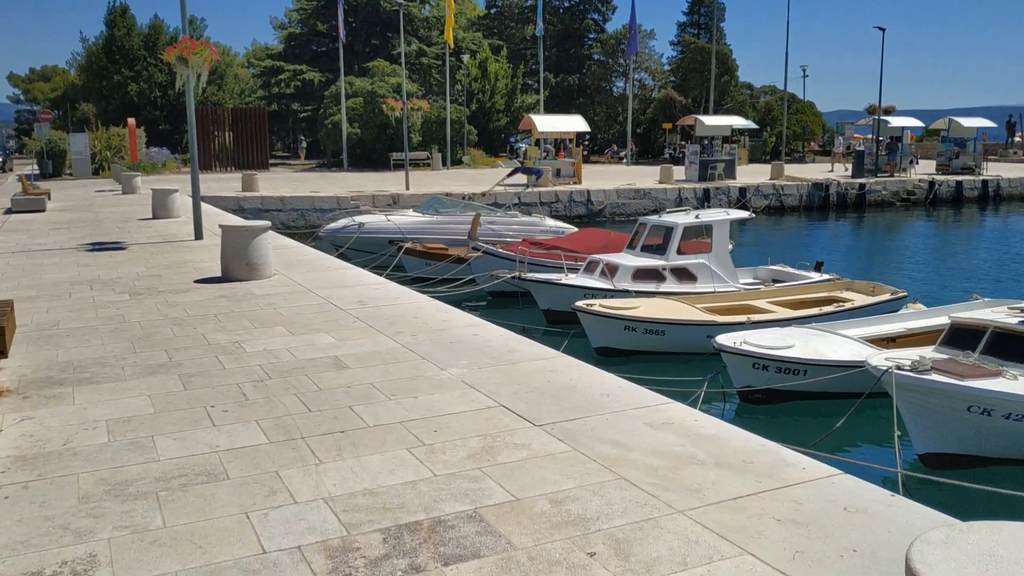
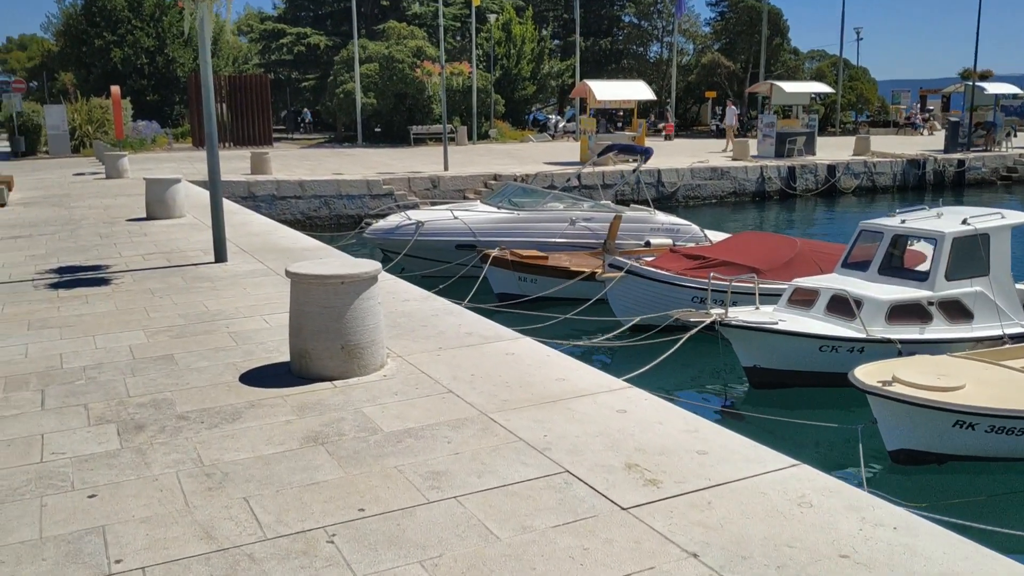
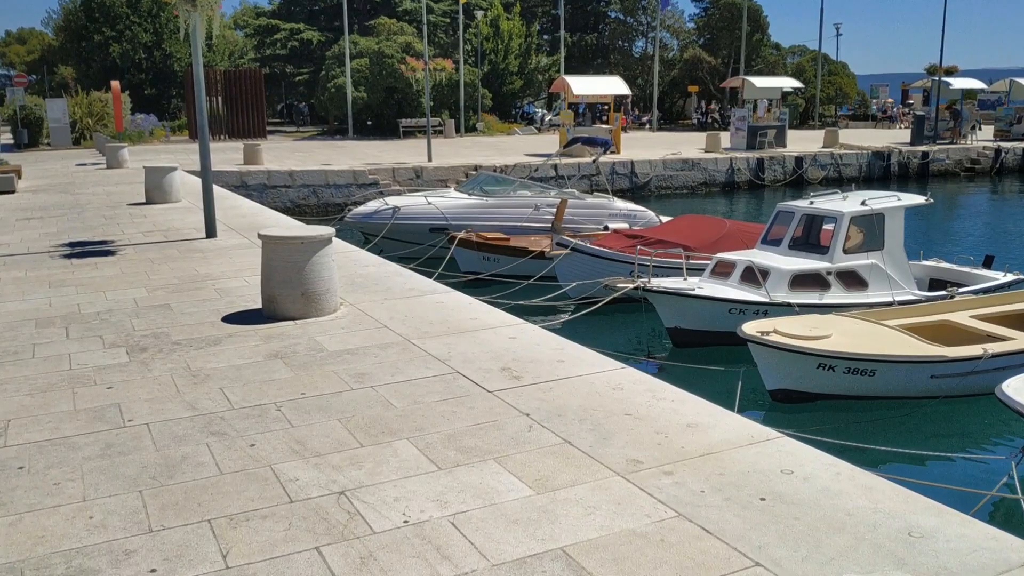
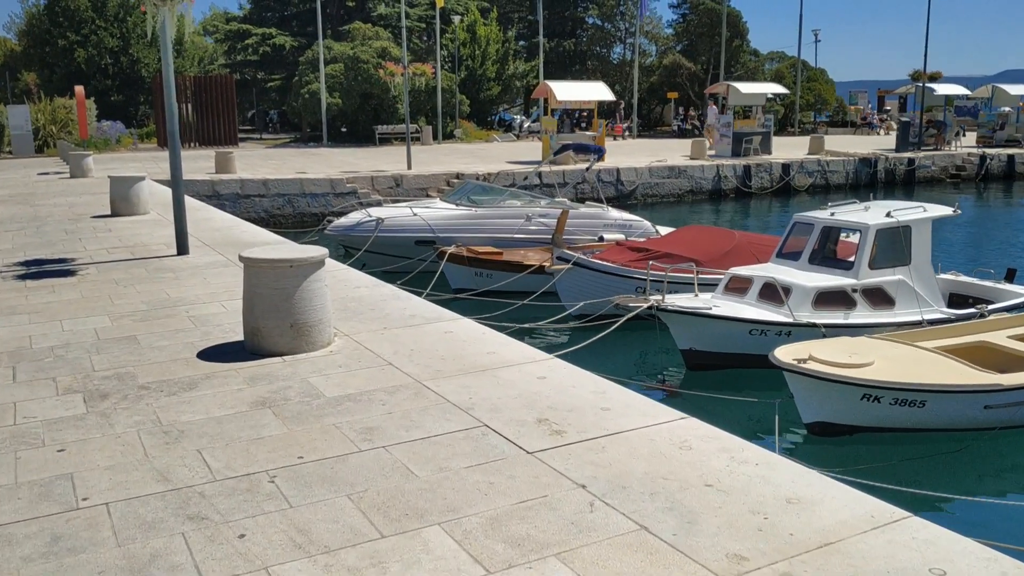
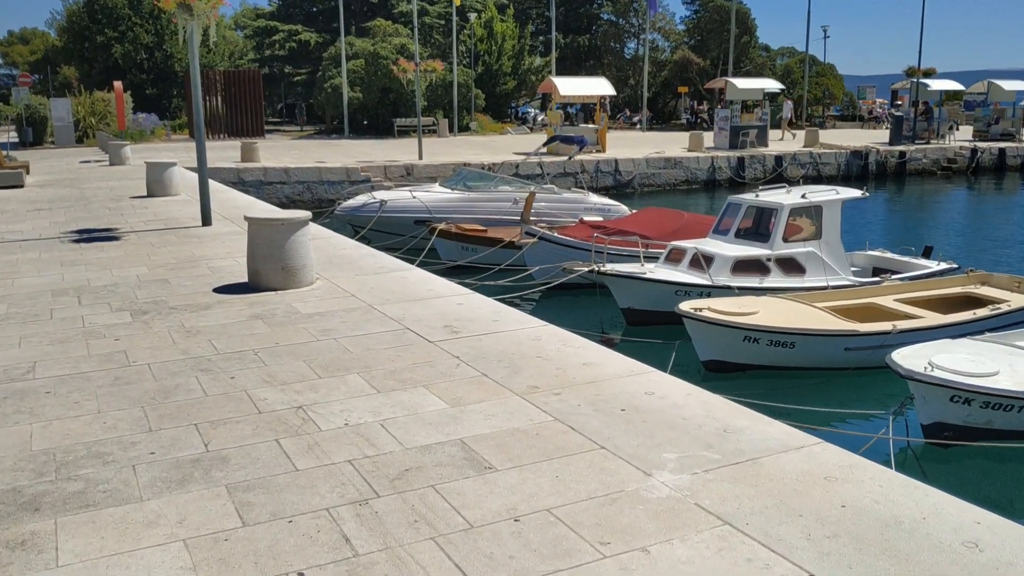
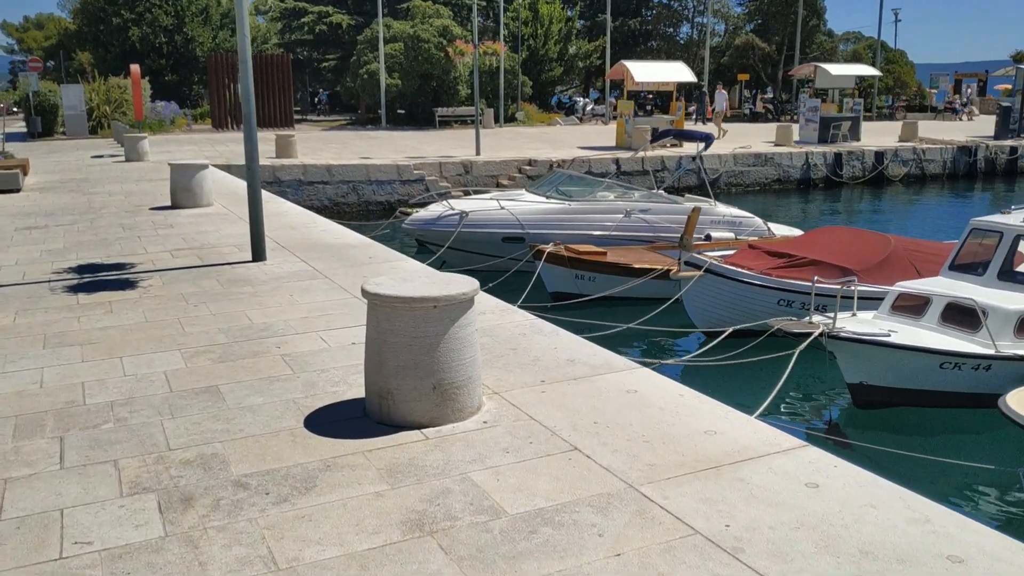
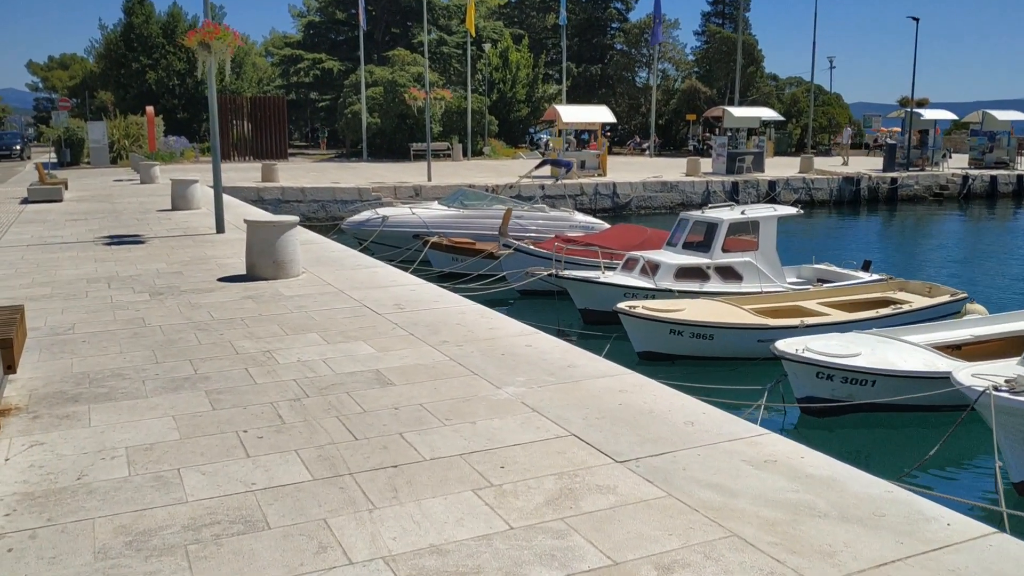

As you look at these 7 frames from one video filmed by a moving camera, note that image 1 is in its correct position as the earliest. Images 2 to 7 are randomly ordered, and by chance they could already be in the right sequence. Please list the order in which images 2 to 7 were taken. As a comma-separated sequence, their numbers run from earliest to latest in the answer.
7, 5, 3, 4, 2, 6
